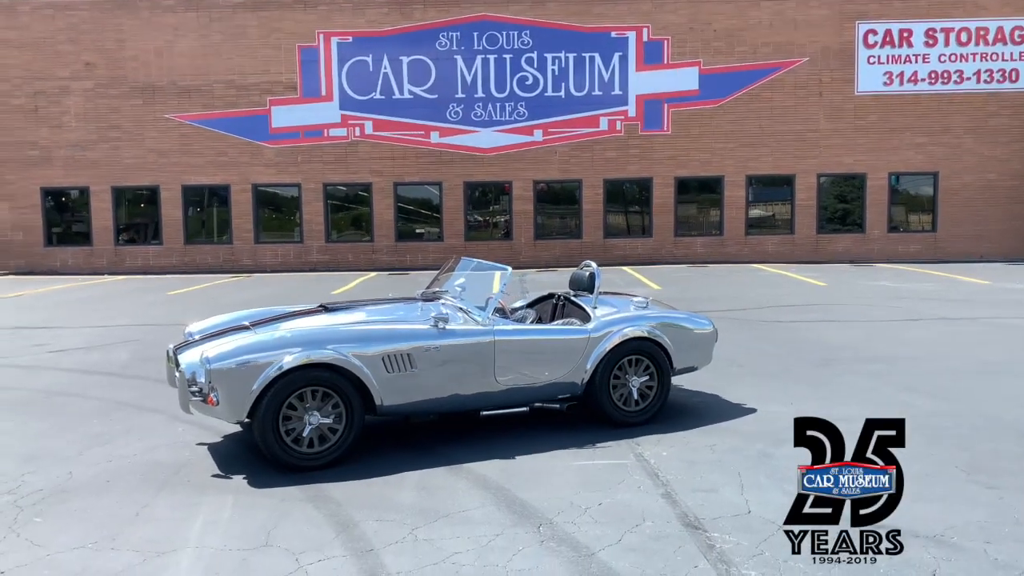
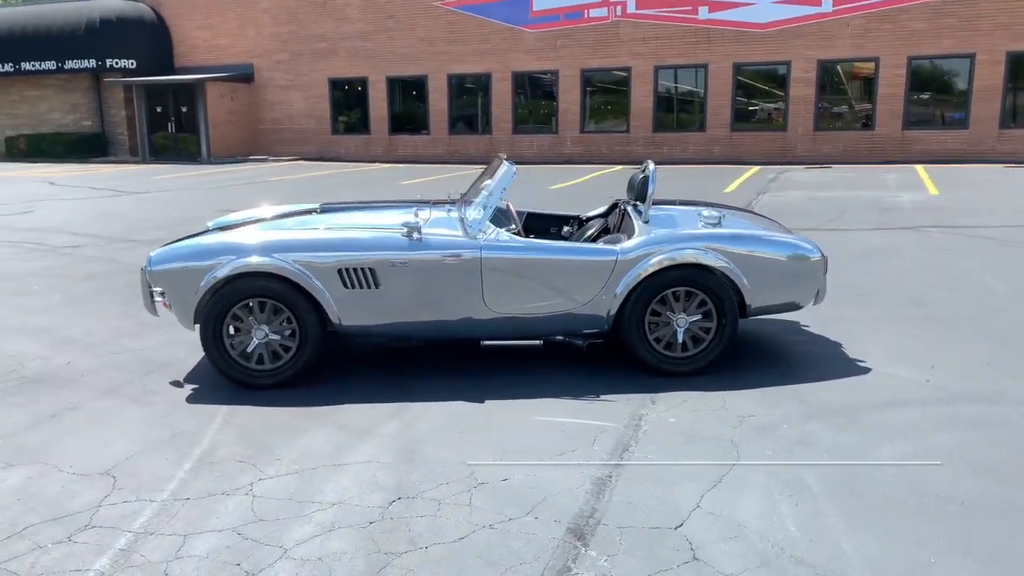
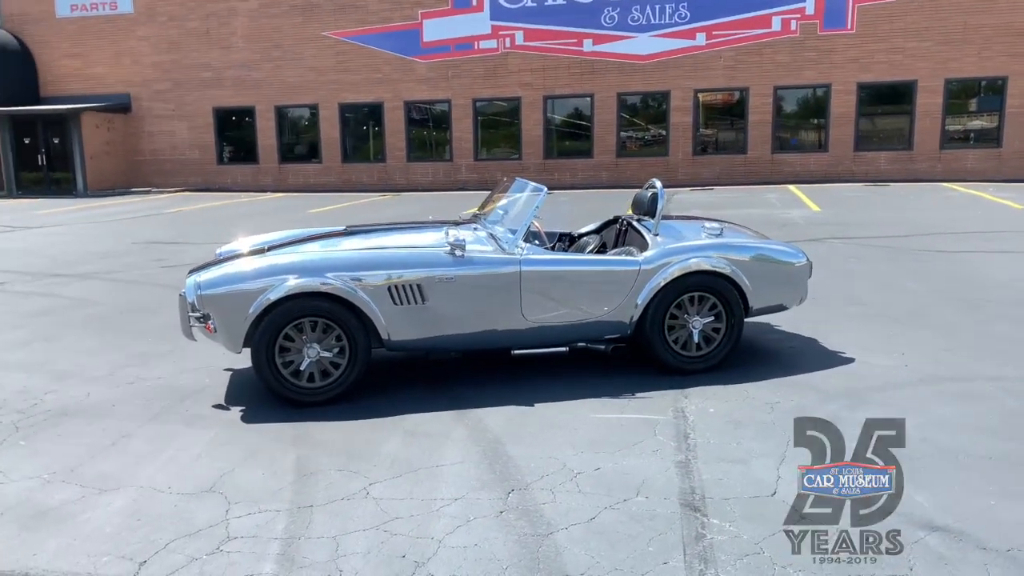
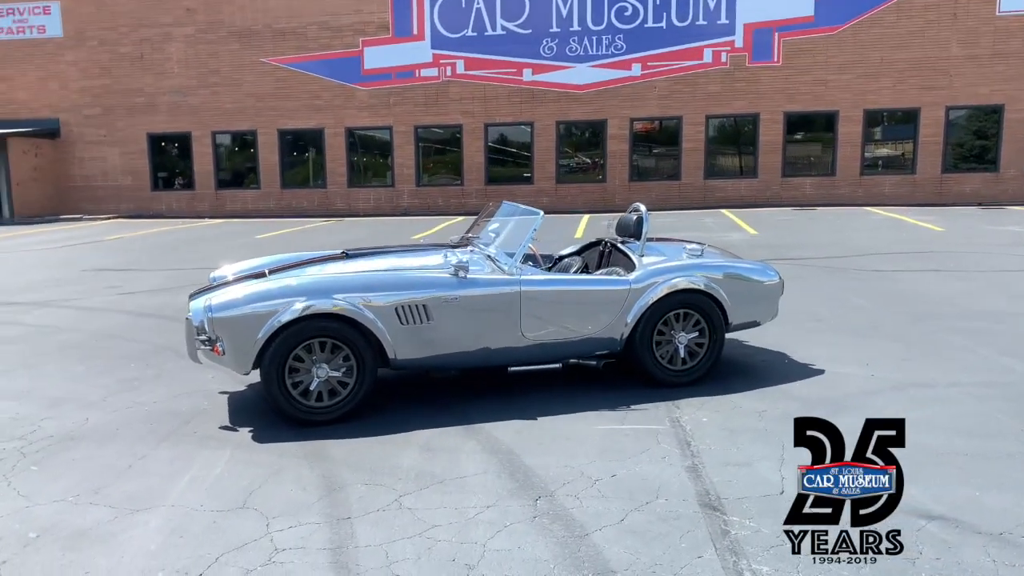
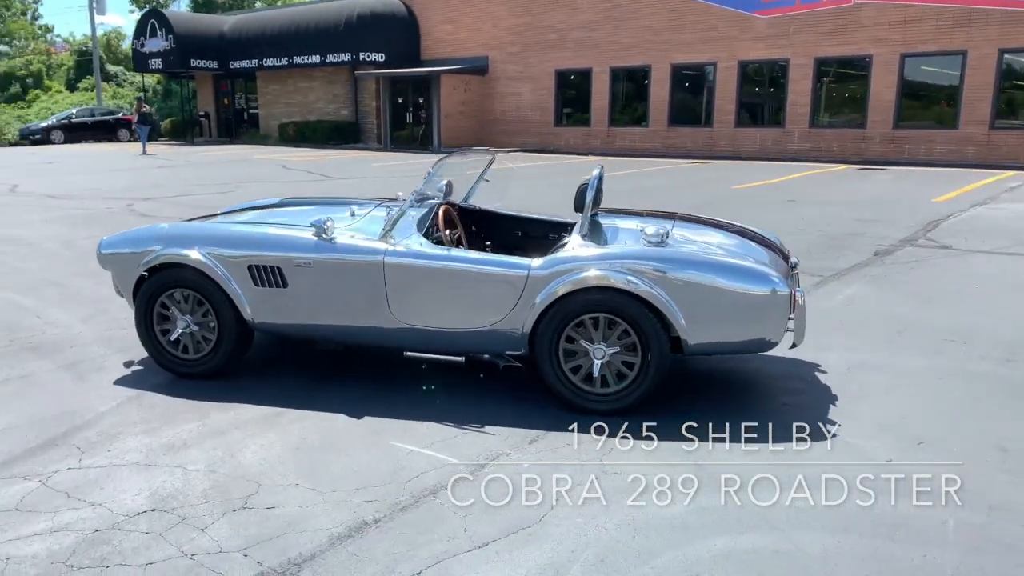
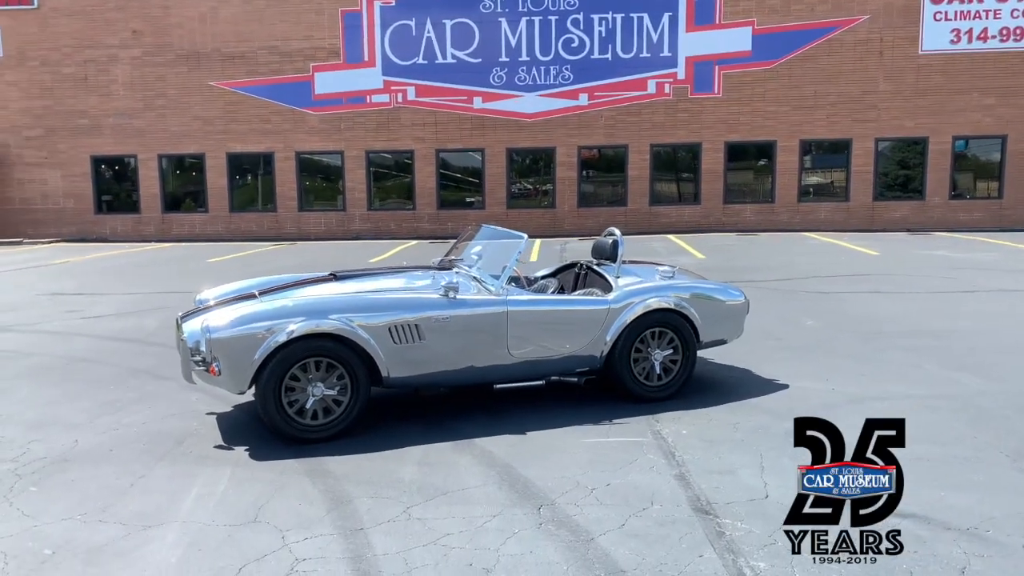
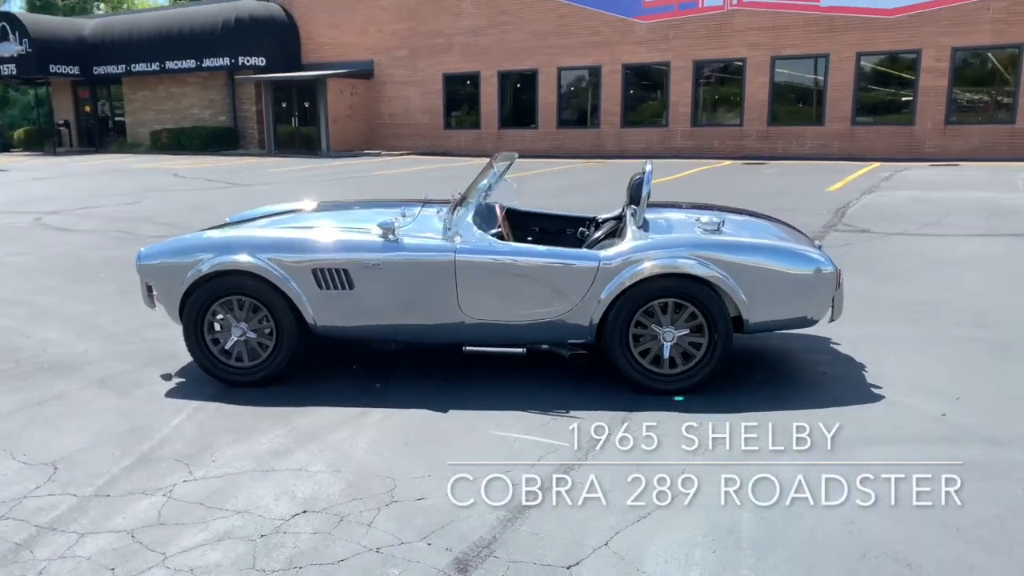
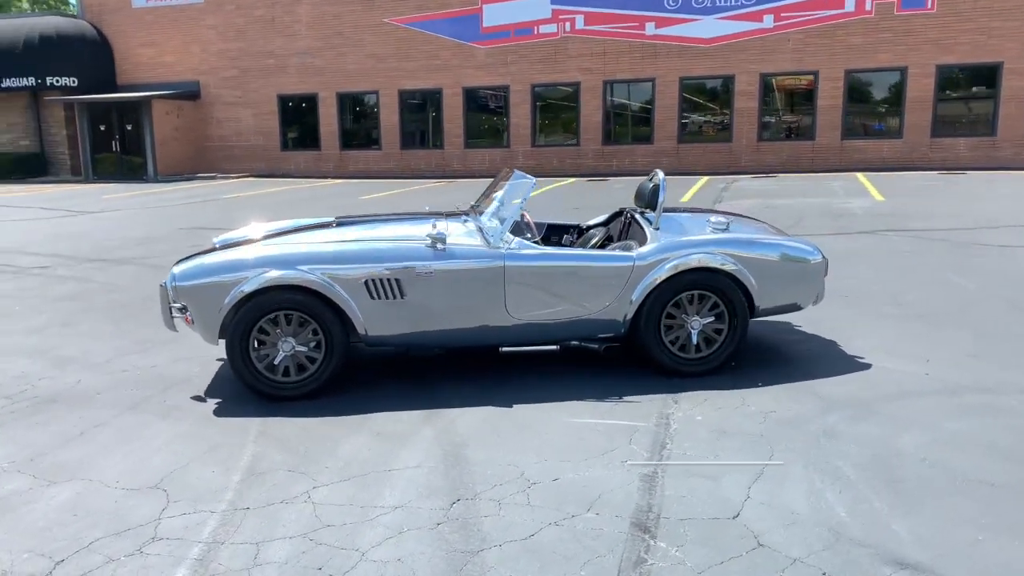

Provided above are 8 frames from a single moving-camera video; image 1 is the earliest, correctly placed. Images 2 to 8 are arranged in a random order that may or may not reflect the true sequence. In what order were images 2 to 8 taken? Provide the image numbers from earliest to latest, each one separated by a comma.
6, 4, 3, 8, 2, 7, 5
